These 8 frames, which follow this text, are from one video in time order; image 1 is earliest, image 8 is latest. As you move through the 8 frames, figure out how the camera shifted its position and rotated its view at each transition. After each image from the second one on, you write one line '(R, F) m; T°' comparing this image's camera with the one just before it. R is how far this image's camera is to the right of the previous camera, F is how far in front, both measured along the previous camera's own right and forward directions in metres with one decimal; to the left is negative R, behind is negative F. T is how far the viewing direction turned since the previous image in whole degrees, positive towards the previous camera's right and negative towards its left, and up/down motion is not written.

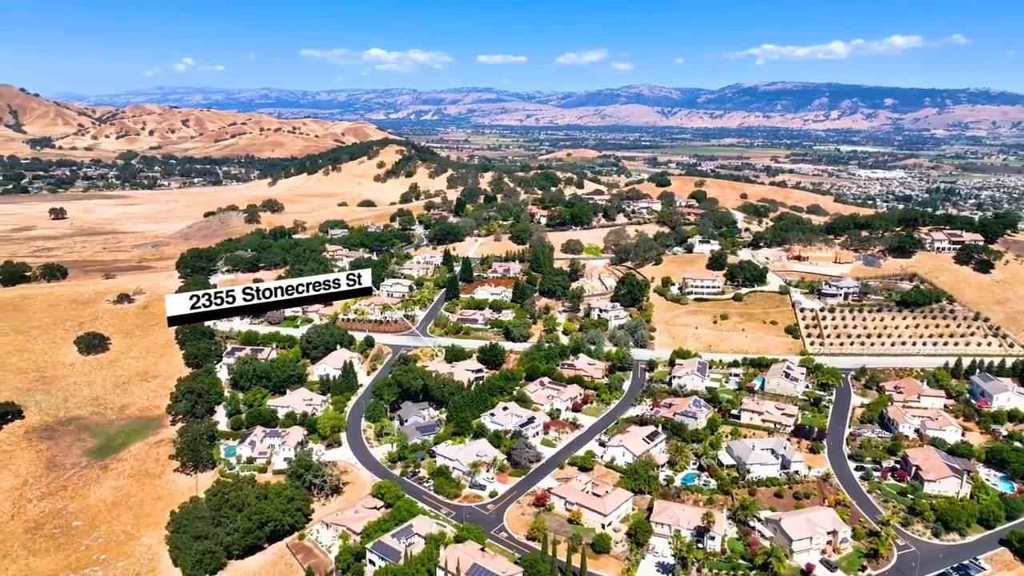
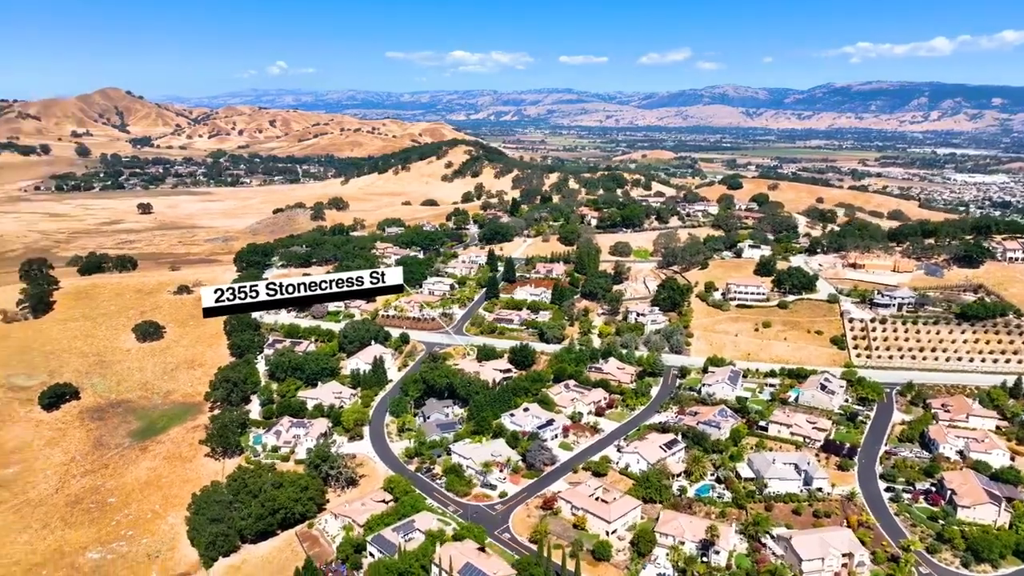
(+3.4, +0.3) m; -6°
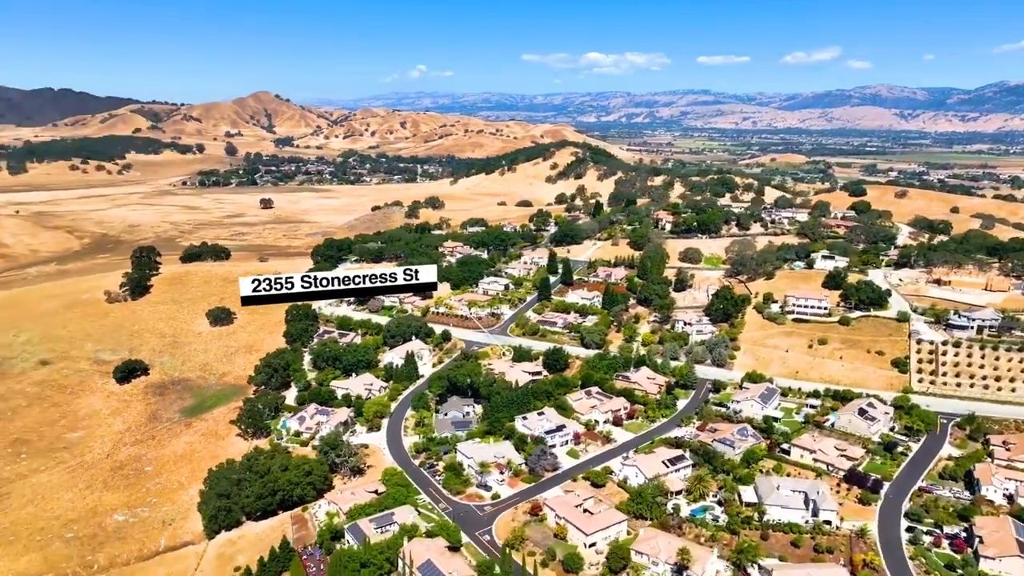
(+6.9, +0.9) m; -10°
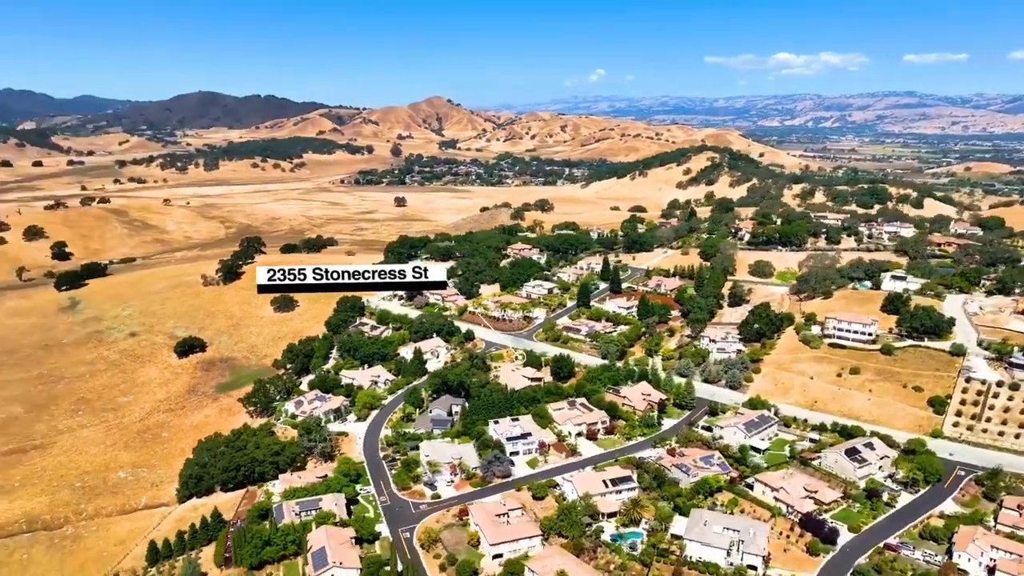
(+11.9, +1.8) m; -13°
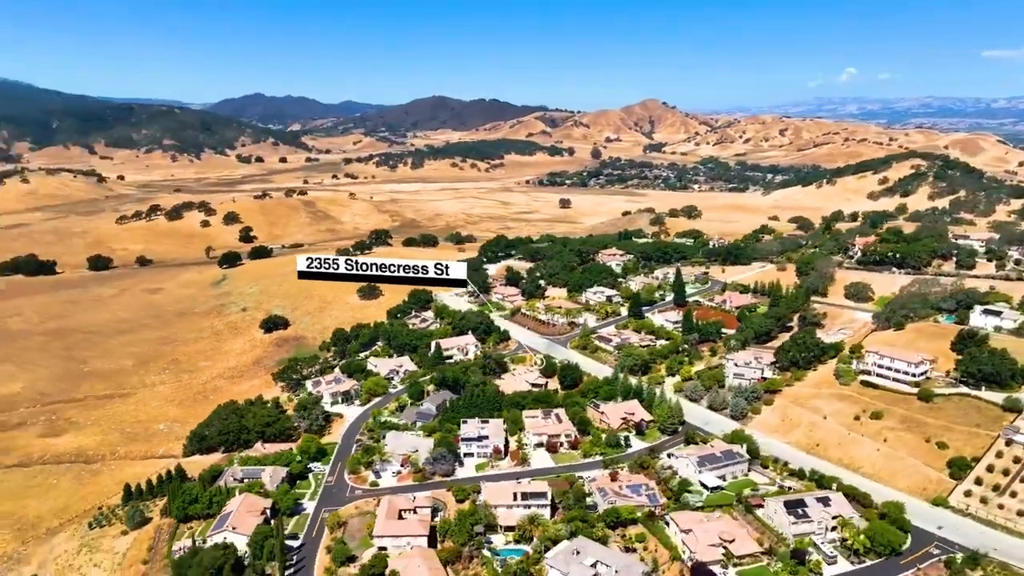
(+15.0, +2.7) m; -17°
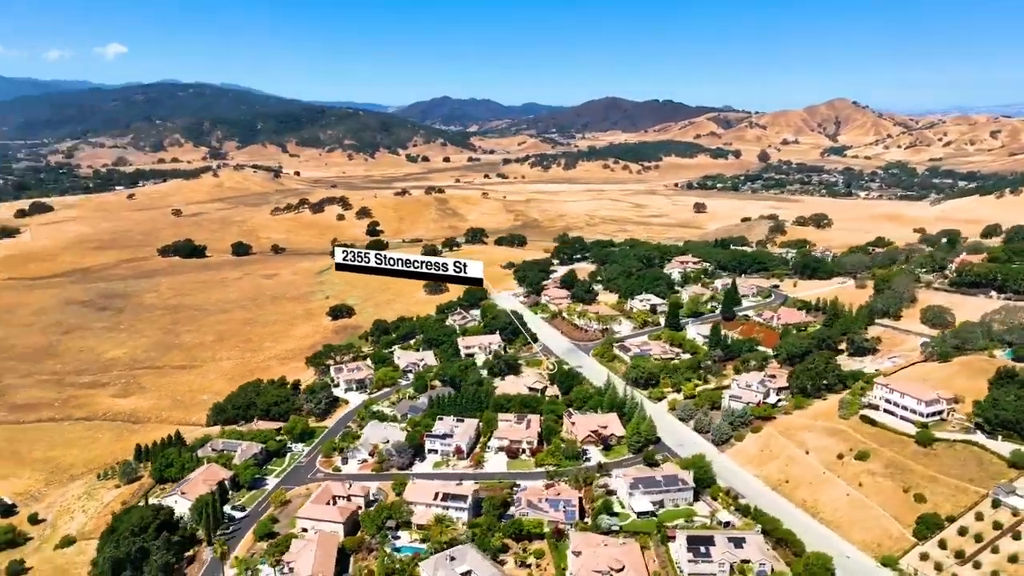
(+12.1, +1.9) m; -14°
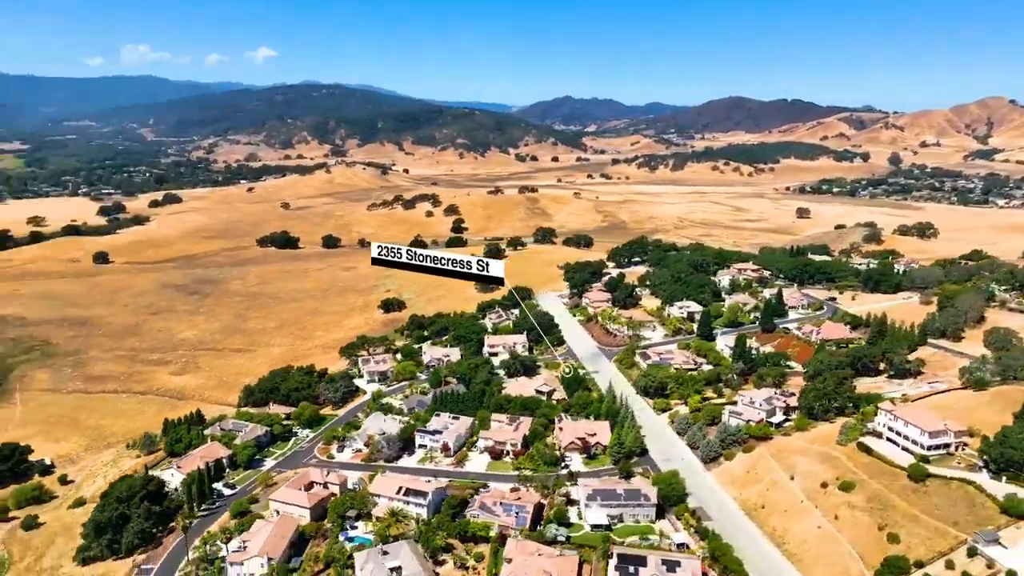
(+7.5, +0.9) m; -9°
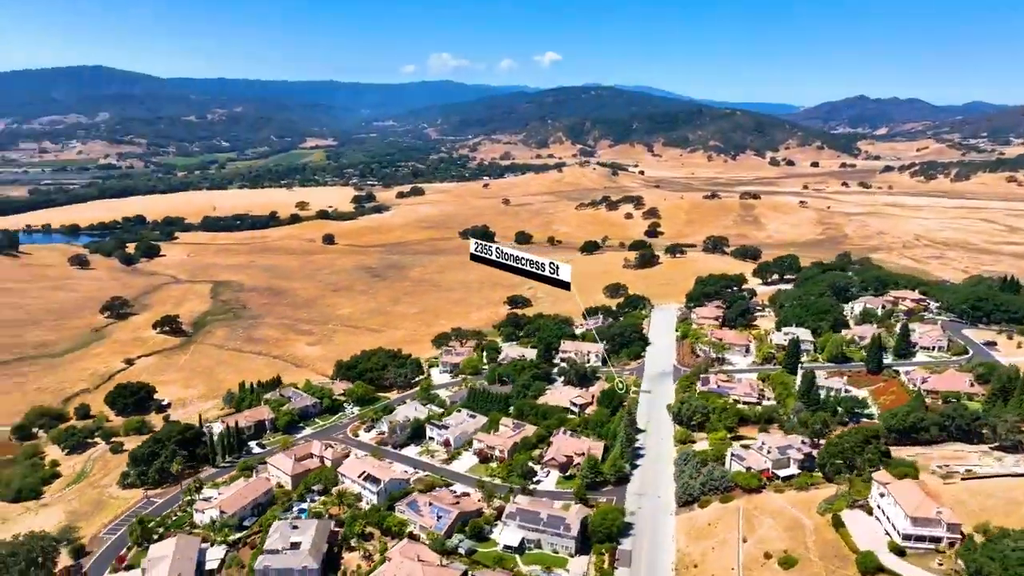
(+14.7, +3.6) m; -21°
